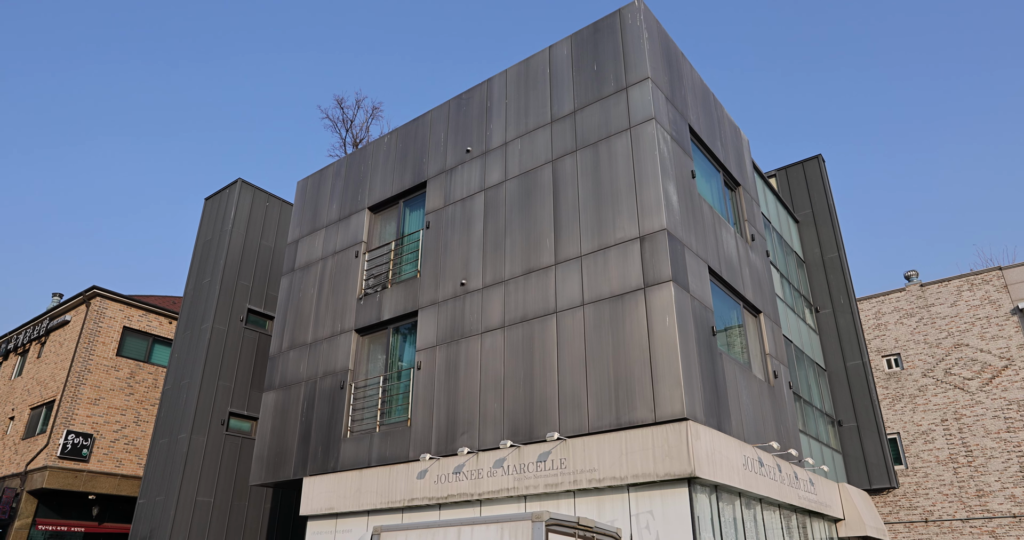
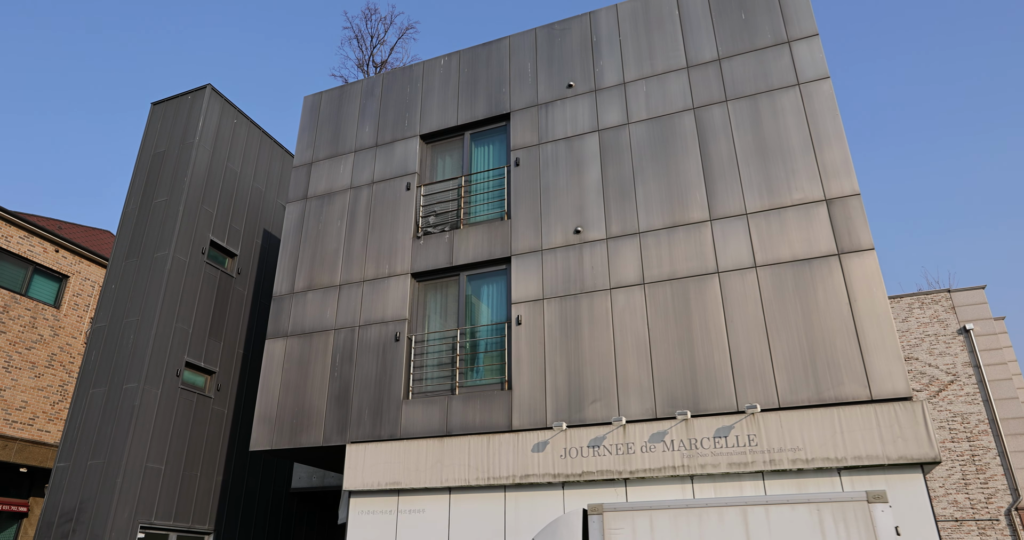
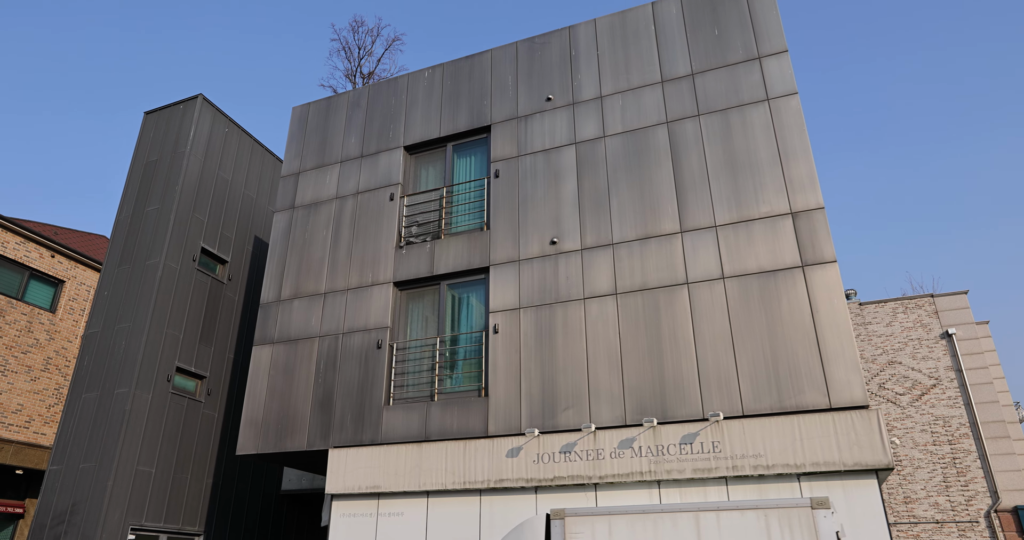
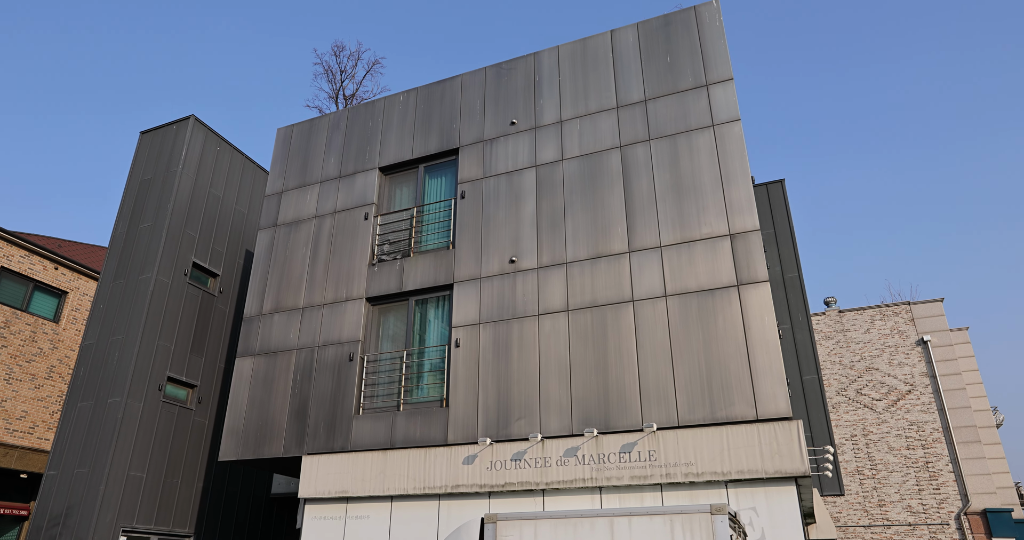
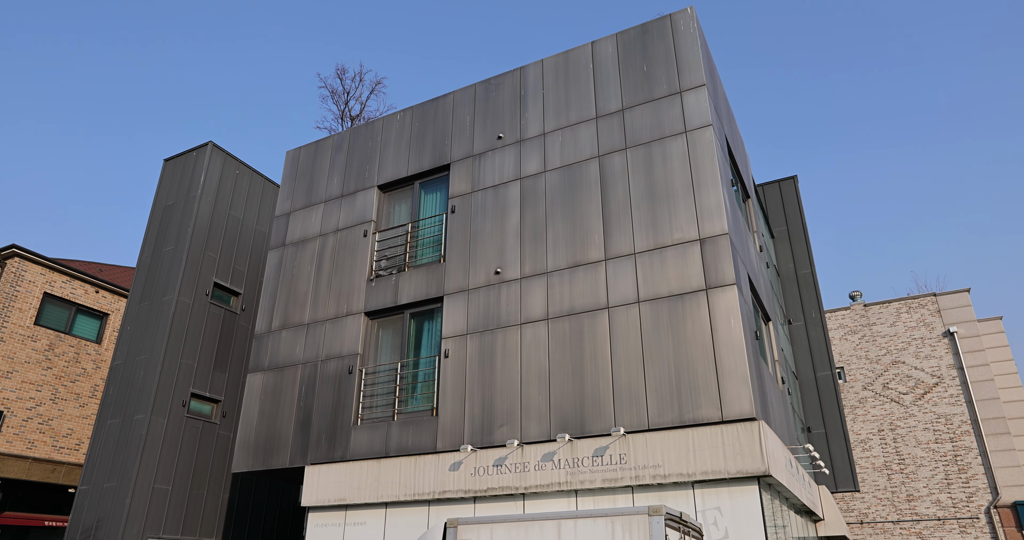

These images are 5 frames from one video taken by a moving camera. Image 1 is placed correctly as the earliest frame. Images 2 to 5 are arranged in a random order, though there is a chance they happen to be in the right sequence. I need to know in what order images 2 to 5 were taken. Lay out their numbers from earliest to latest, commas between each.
5, 4, 3, 2
